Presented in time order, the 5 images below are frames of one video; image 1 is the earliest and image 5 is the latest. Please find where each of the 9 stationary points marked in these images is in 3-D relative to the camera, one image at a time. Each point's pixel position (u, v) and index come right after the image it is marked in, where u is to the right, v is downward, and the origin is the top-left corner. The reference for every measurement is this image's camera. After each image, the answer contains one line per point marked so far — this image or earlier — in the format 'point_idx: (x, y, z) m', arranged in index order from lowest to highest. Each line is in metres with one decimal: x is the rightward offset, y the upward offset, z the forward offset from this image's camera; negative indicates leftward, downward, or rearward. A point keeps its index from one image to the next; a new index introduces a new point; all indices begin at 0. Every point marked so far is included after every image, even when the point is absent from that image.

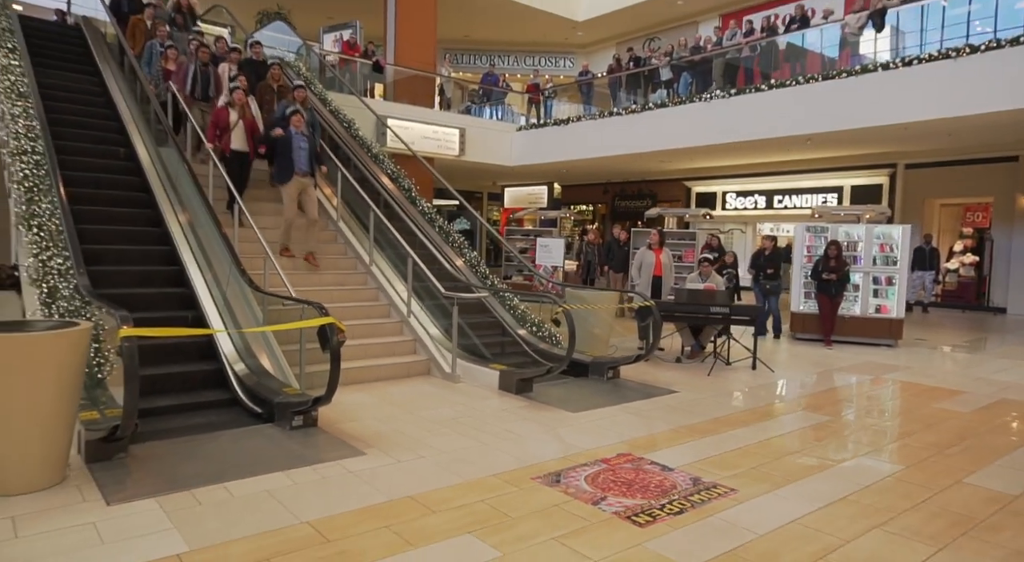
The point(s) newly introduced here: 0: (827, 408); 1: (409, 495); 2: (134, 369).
0: (+2.5, -1.1, +5.5) m
1: (-0.5, -1.0, +3.3) m
2: (-1.9, -0.5, +3.3) m
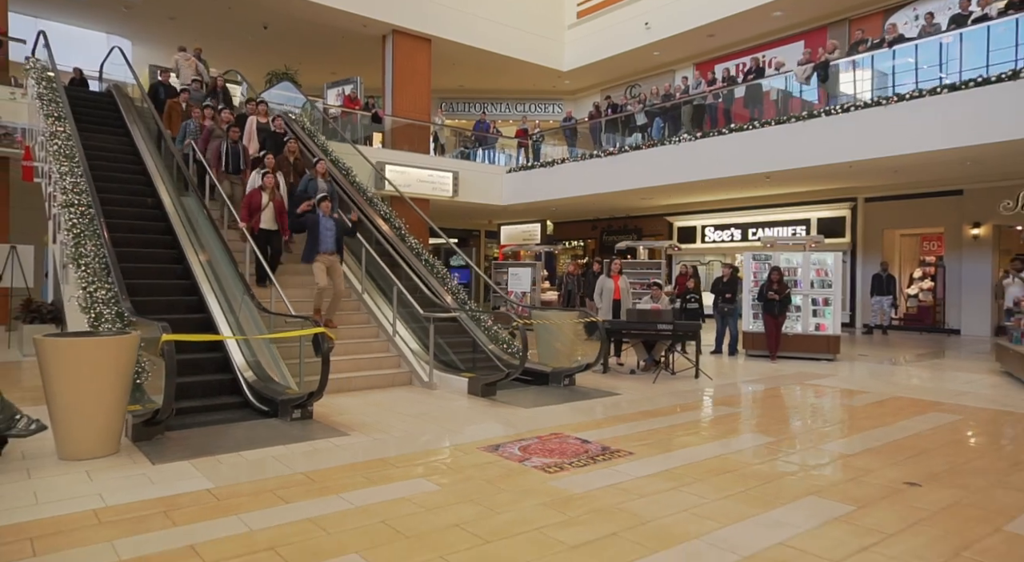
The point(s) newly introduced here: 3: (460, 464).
0: (+2.2, -1.3, +6.4) m
1: (-0.9, -1.1, +4.3) m
2: (-2.3, -0.6, +4.3) m
3: (-0.3, -1.2, +4.1) m
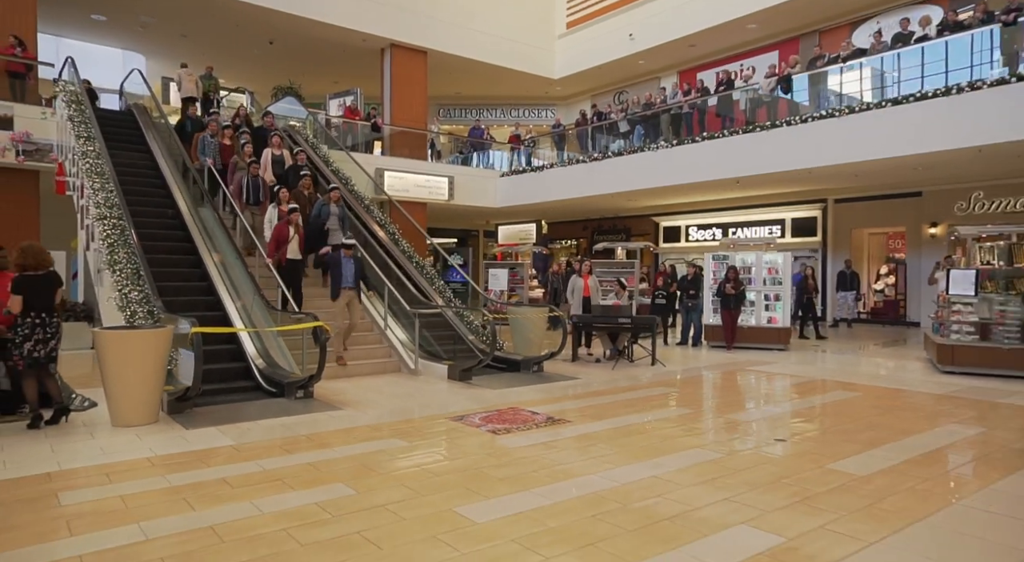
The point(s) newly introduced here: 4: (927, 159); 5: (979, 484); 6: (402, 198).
0: (+1.9, -1.3, +7.4) m
1: (-1.2, -1.2, +5.3) m
2: (-2.6, -0.6, +5.4) m
3: (-0.7, -1.2, +5.2) m
4: (+7.3, +2.2, +11.6) m
5: (+2.7, -1.2, +3.8) m
6: (-2.8, +2.1, +16.5) m
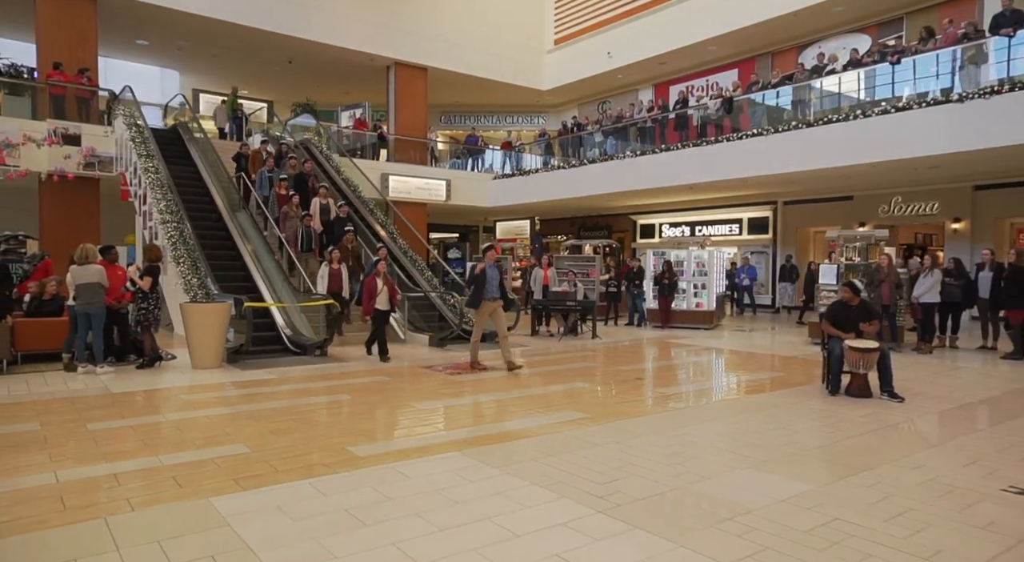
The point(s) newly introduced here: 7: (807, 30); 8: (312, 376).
0: (+1.4, -1.1, +9.7) m
1: (-1.7, -1.0, +7.7) m
2: (-3.1, -0.5, +7.7) m
3: (-1.2, -1.1, +7.5) m
4: (+6.9, +2.3, +13.7) m
5: (+2.1, -1.1, +6.1) m
6: (-3.1, +2.4, +18.8) m
7: (+7.5, +6.4, +16.6) m
8: (-2.2, -1.0, +7.1) m
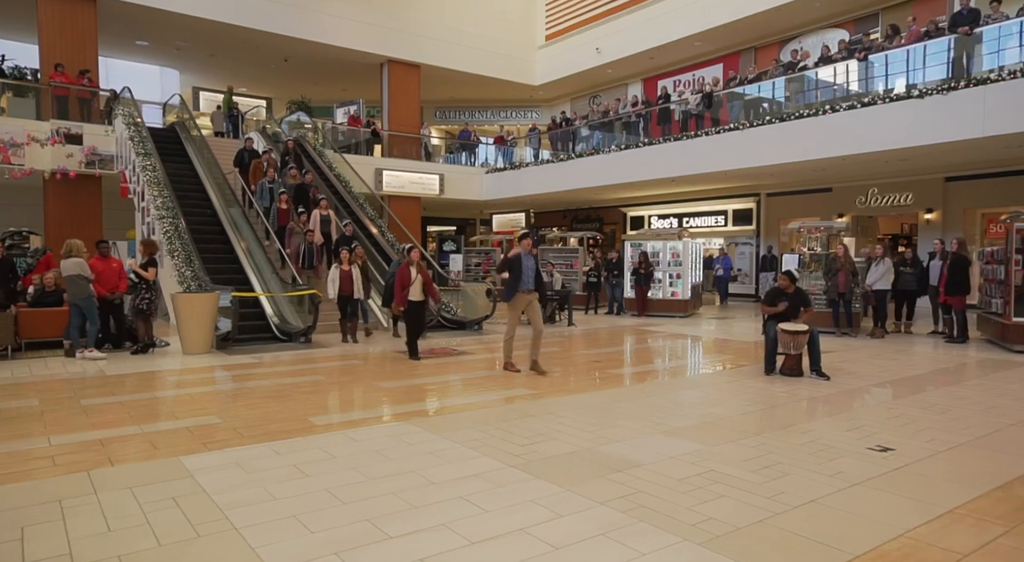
0: (+1.0, -1.0, +10.2) m
1: (-2.1, -0.9, +8.2) m
2: (-3.5, -0.4, +8.3) m
3: (-1.6, -0.9, +8.0) m
4: (+6.6, +2.5, +14.1) m
5: (+1.7, -1.0, +6.6) m
6: (-3.4, +2.6, +19.3) m
7: (+7.2, +6.7, +17.0) m
8: (-2.5, -0.9, +7.7) m
